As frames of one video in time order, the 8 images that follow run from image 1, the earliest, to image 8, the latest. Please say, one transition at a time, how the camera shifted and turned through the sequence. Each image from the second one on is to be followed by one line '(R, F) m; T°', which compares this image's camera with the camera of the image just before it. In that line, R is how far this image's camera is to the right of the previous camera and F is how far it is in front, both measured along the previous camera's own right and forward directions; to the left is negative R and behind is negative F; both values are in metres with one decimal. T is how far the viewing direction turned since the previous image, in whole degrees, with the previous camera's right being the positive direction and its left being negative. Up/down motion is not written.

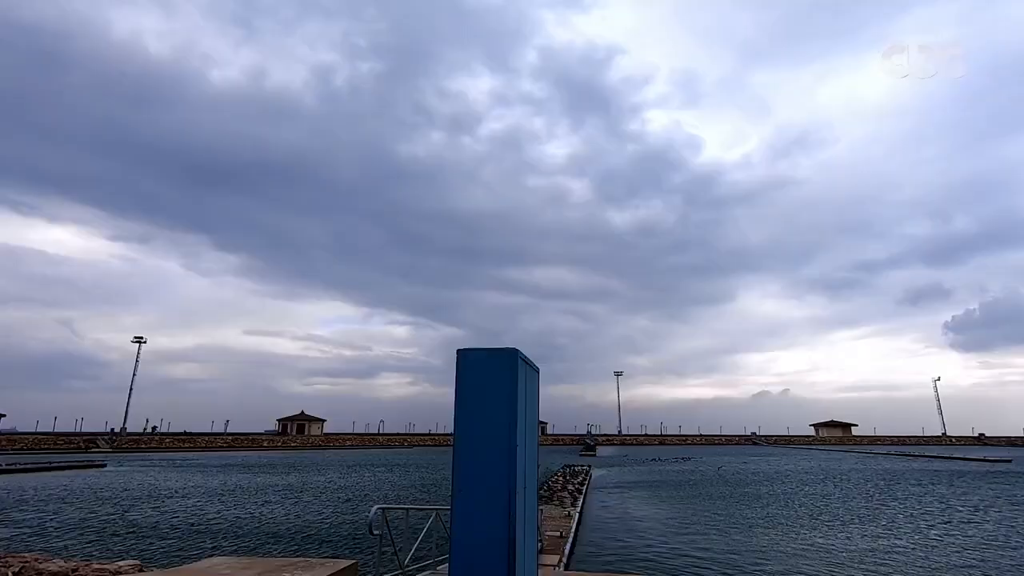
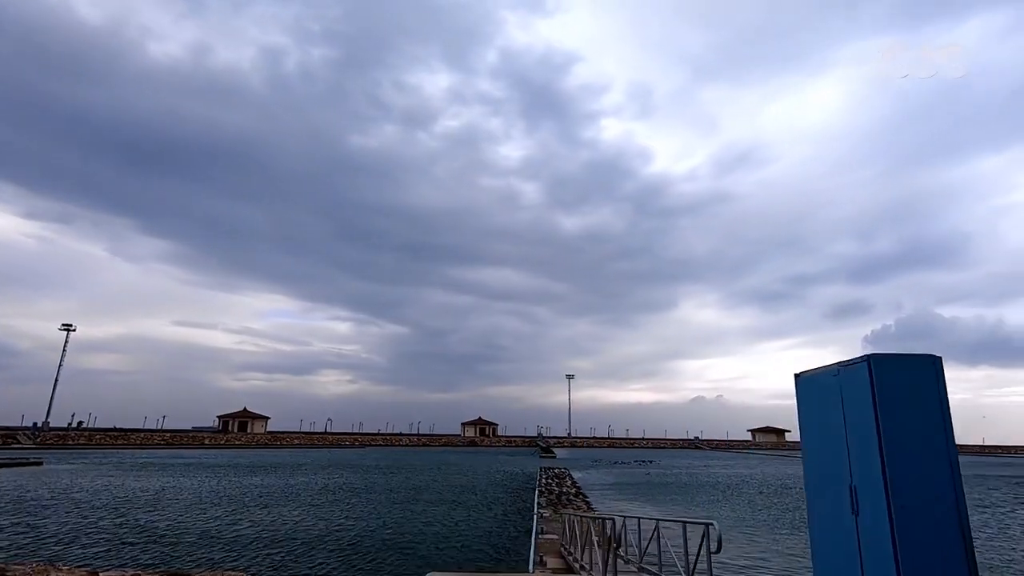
(-4.1, +0.7) m; +6°
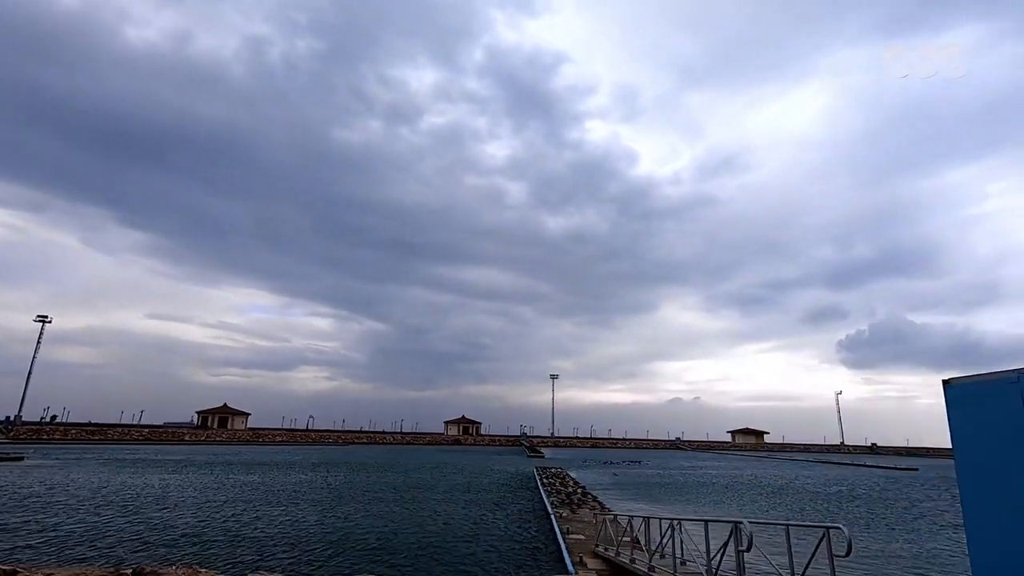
(-1.9, +0.1) m; +2°
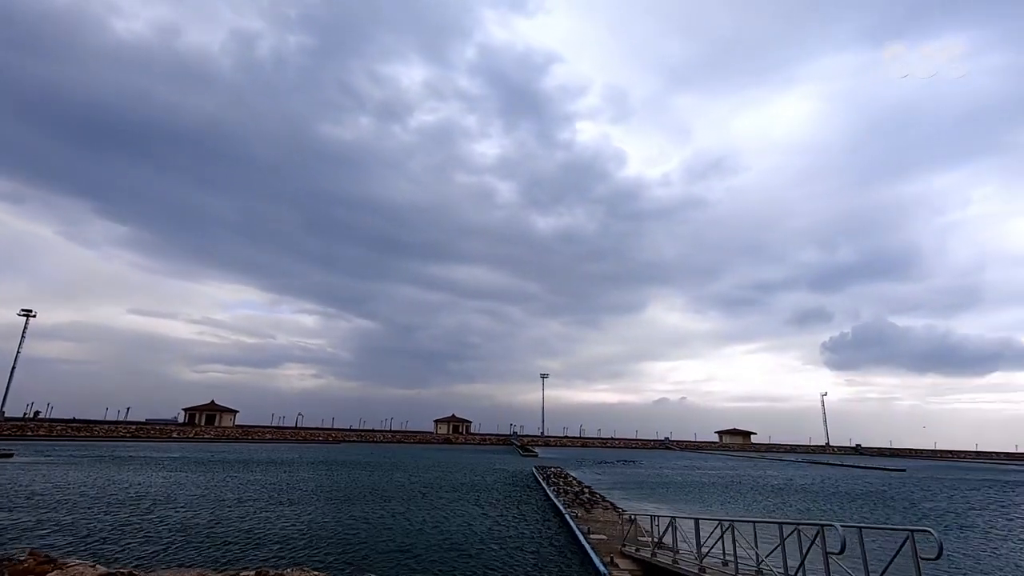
(-1.4, 0.0) m; +1°
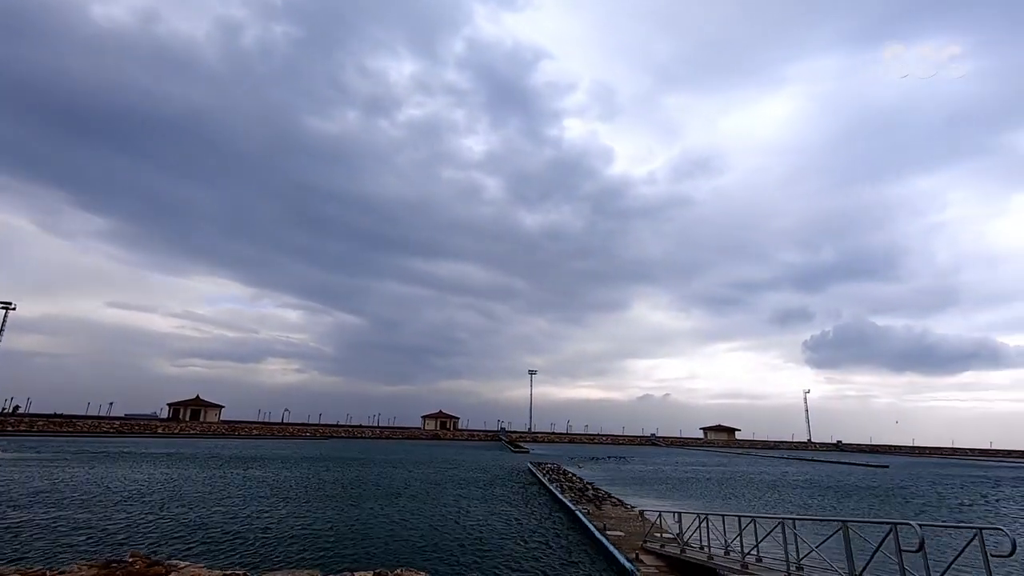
(-1.3, 0.0) m; +2°
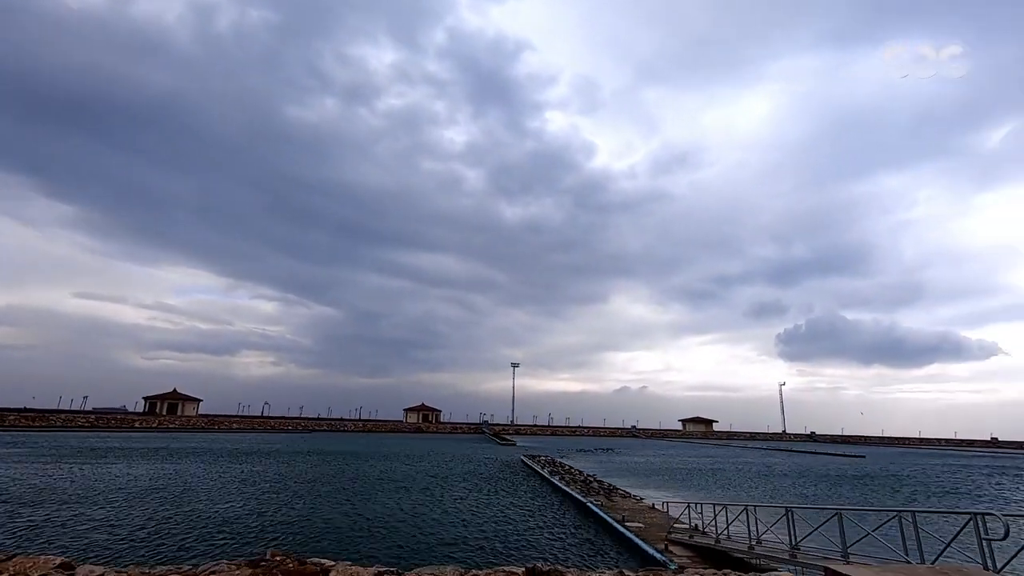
(-1.7, 0.0) m; +2°
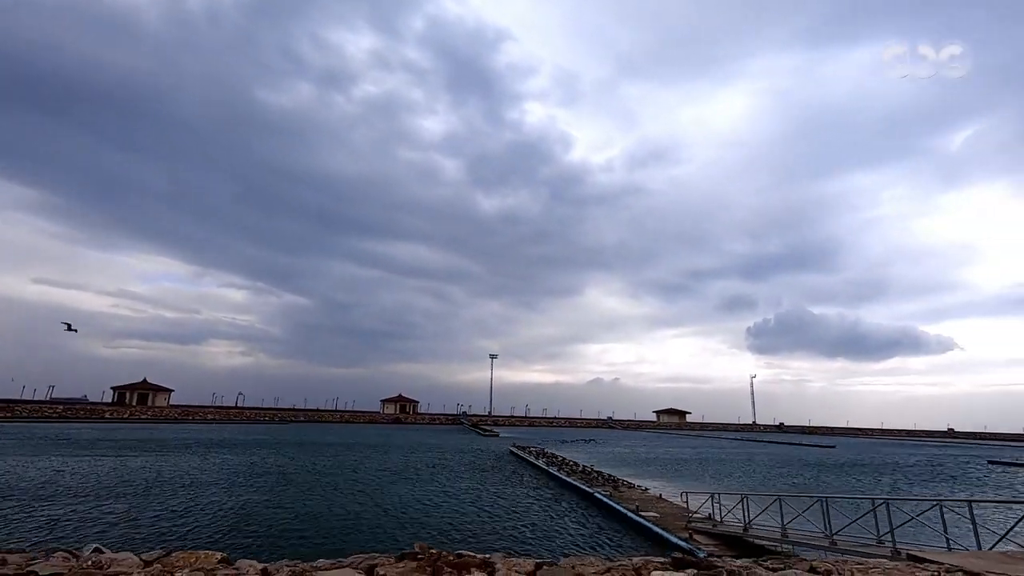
(-1.8, 0.0) m; +3°
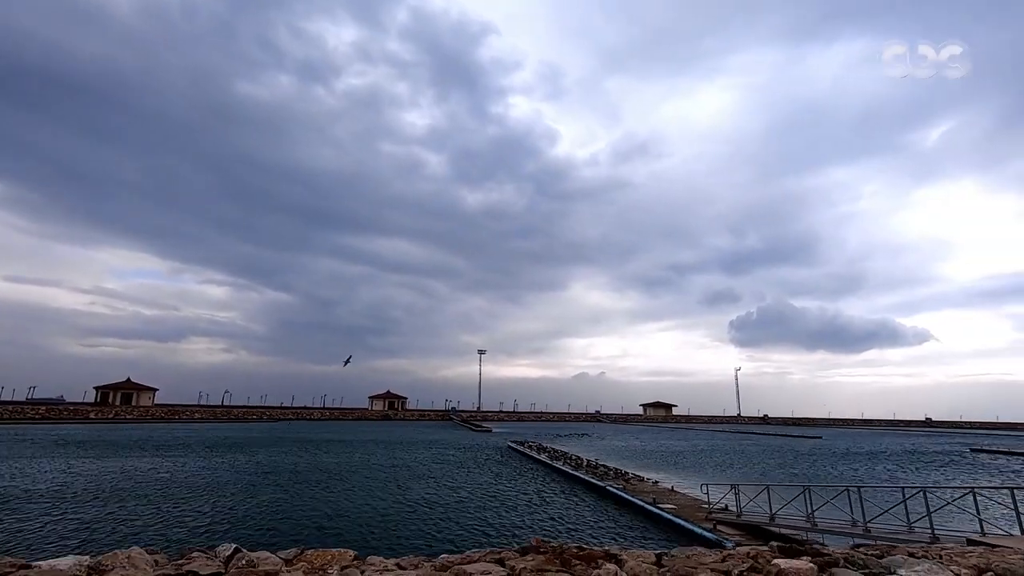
(-1.4, -0.1) m; +2°
